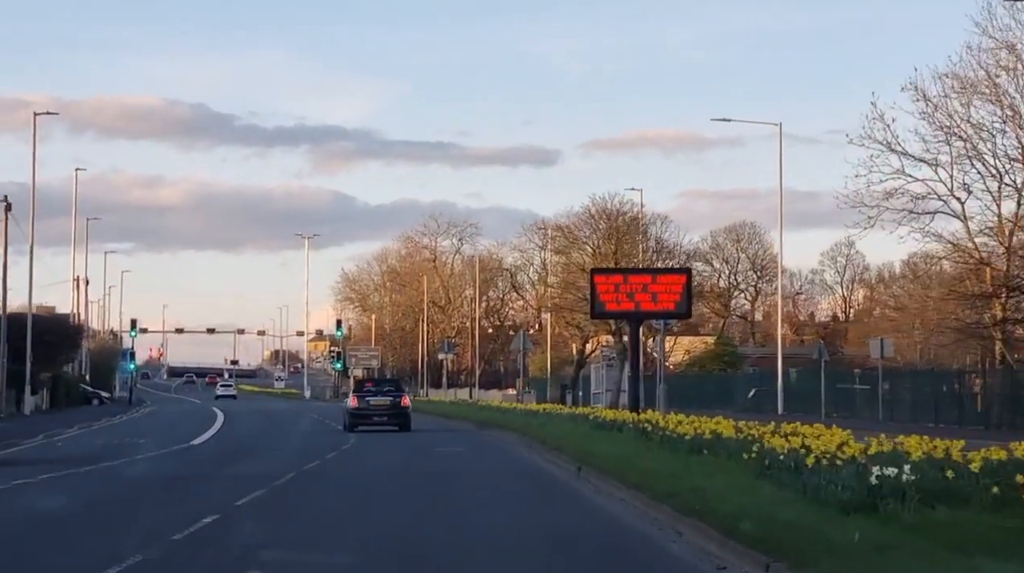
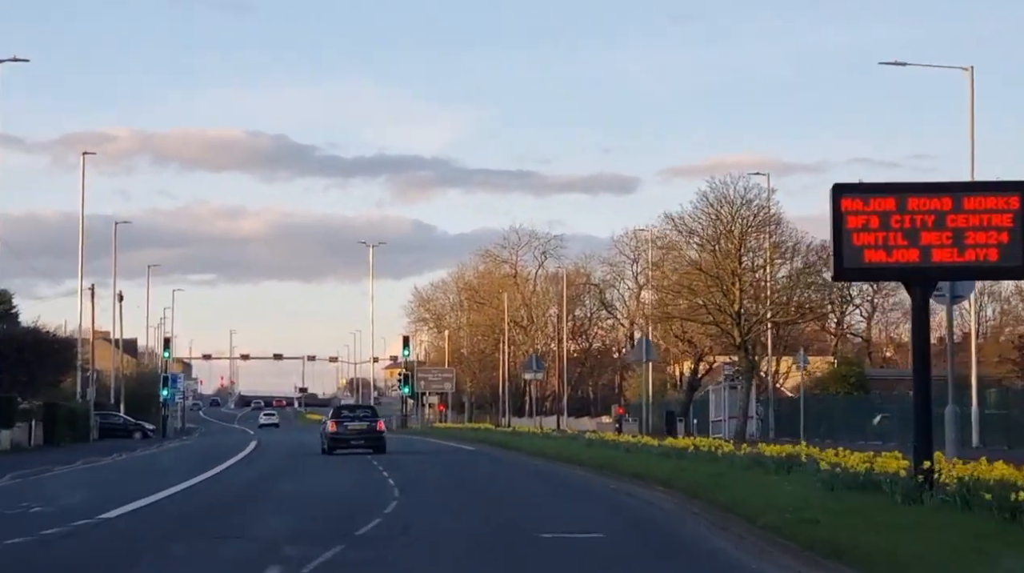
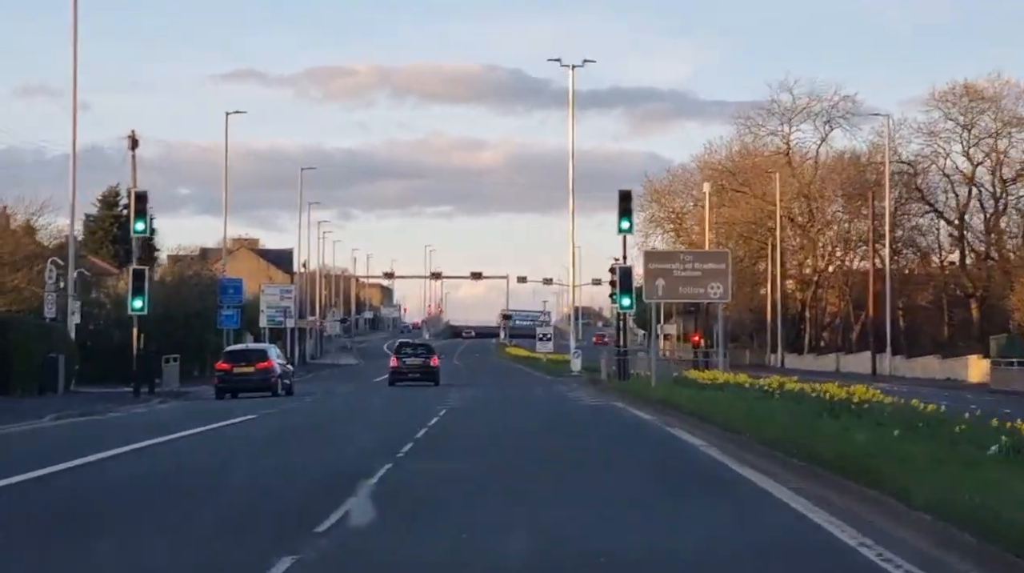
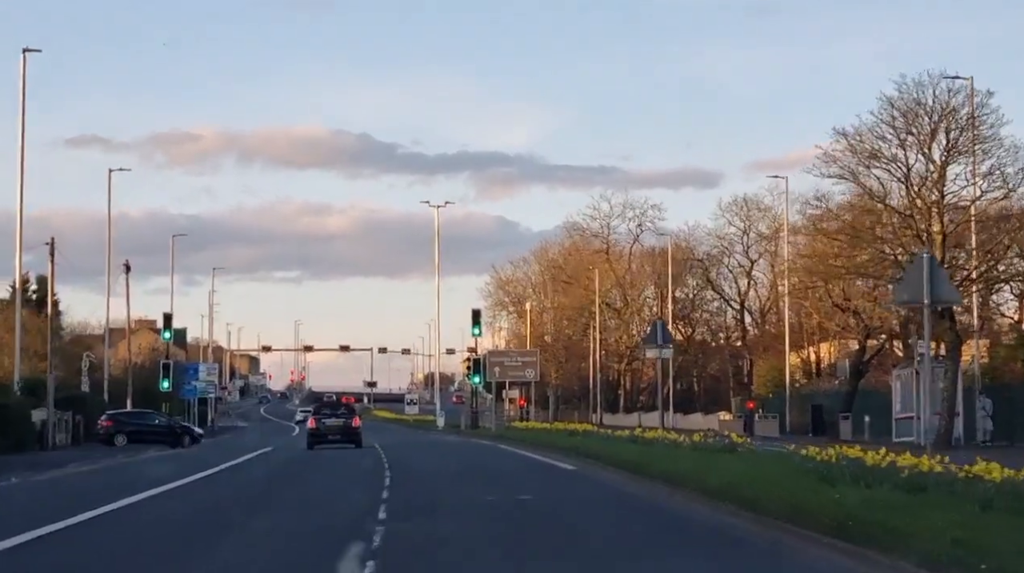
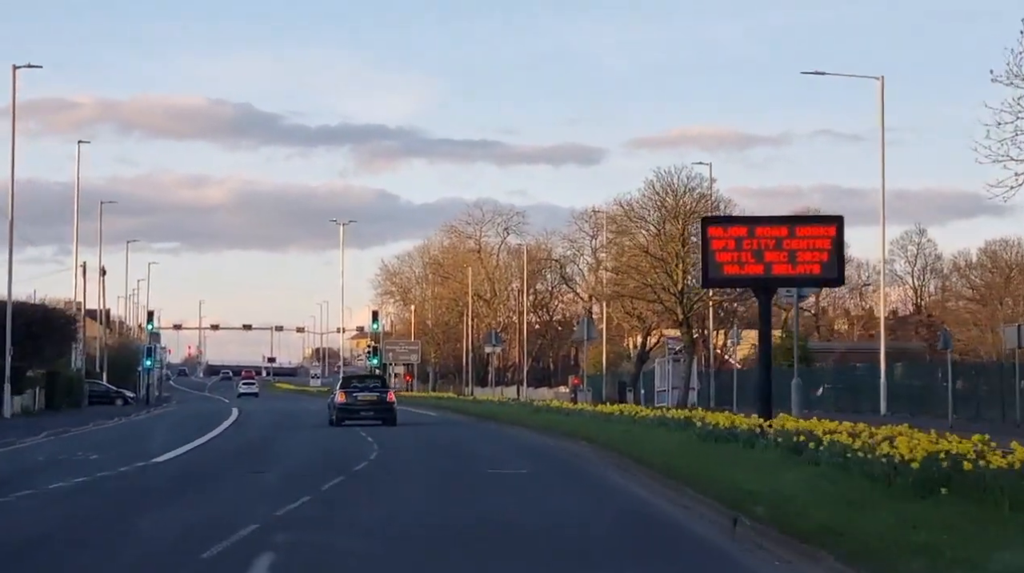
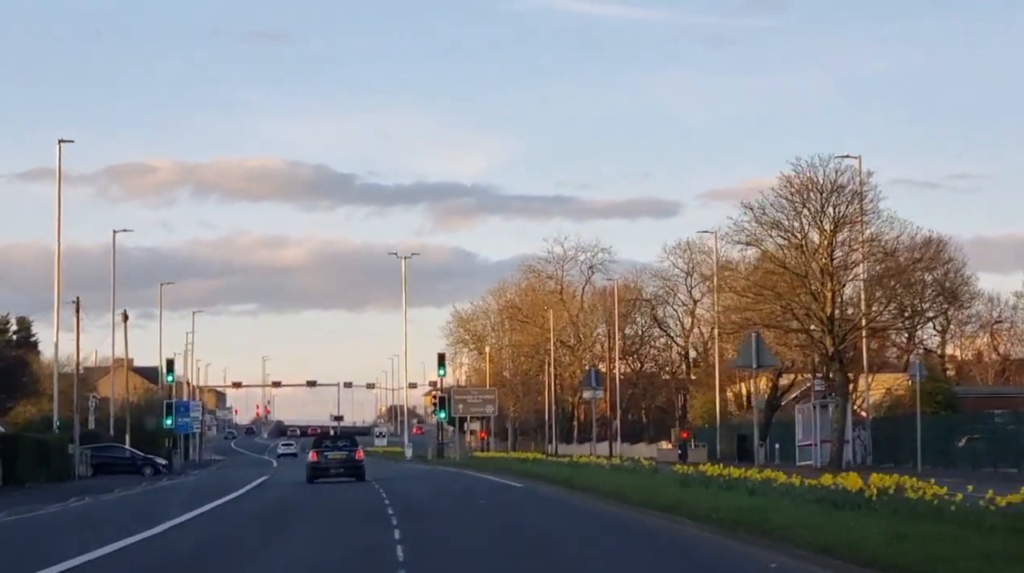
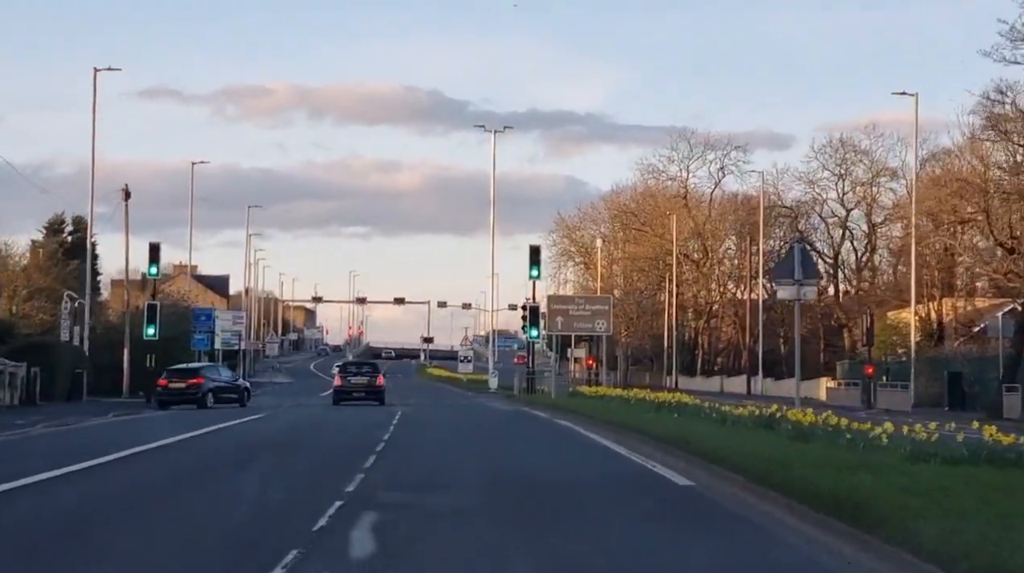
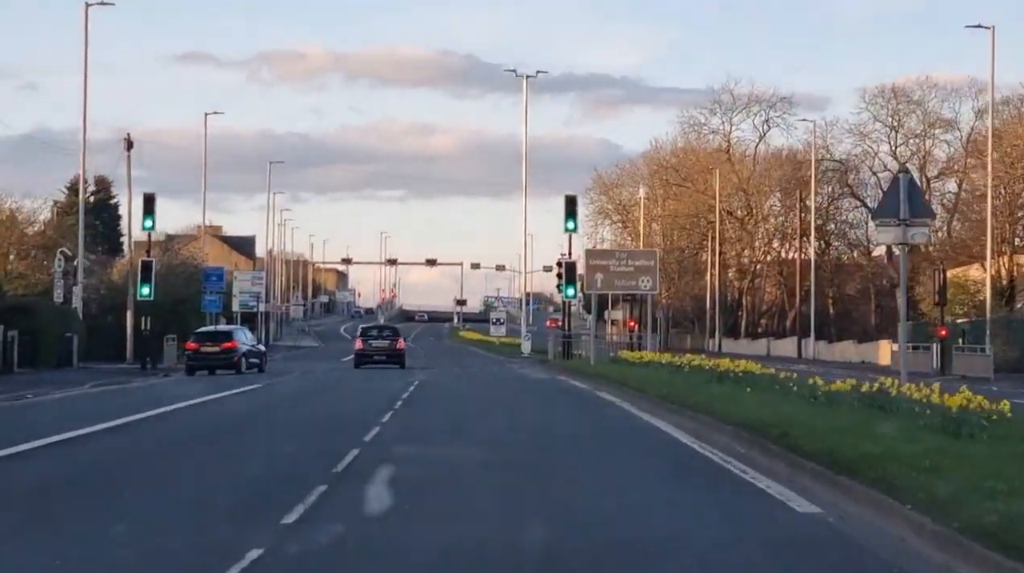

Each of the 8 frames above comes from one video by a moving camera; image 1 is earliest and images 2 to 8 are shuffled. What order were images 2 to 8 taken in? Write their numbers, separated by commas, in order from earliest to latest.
5, 2, 6, 4, 7, 8, 3
